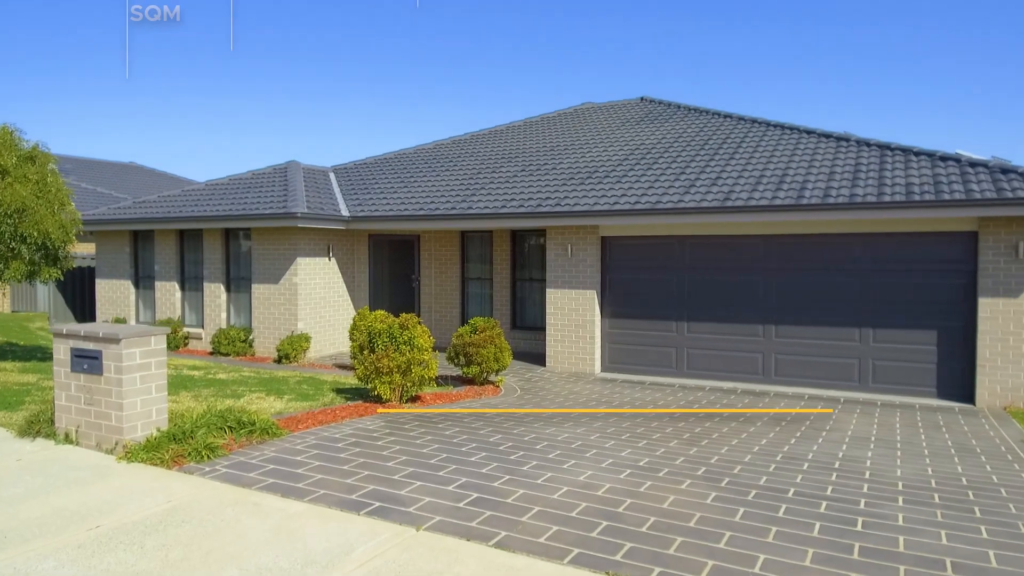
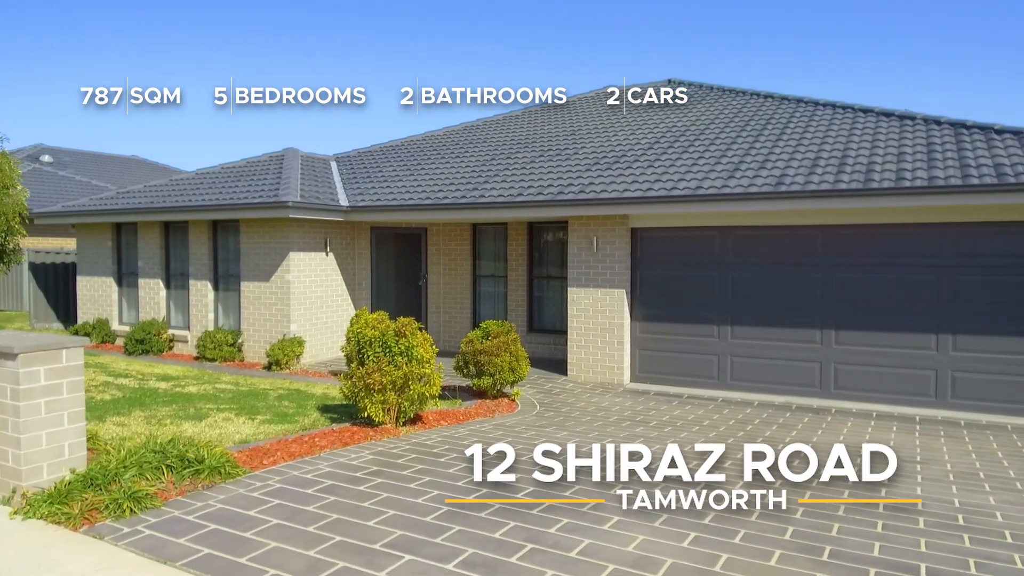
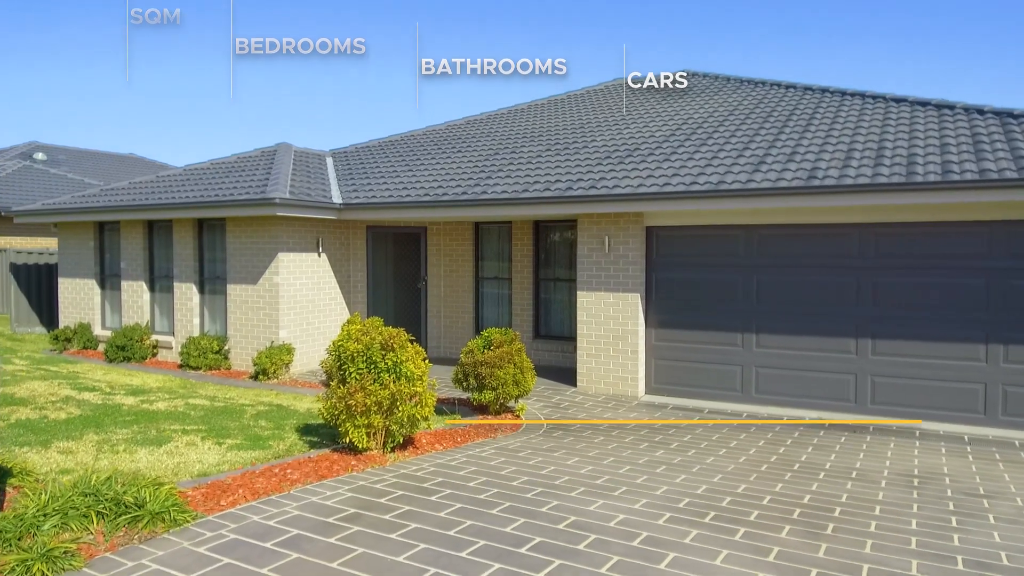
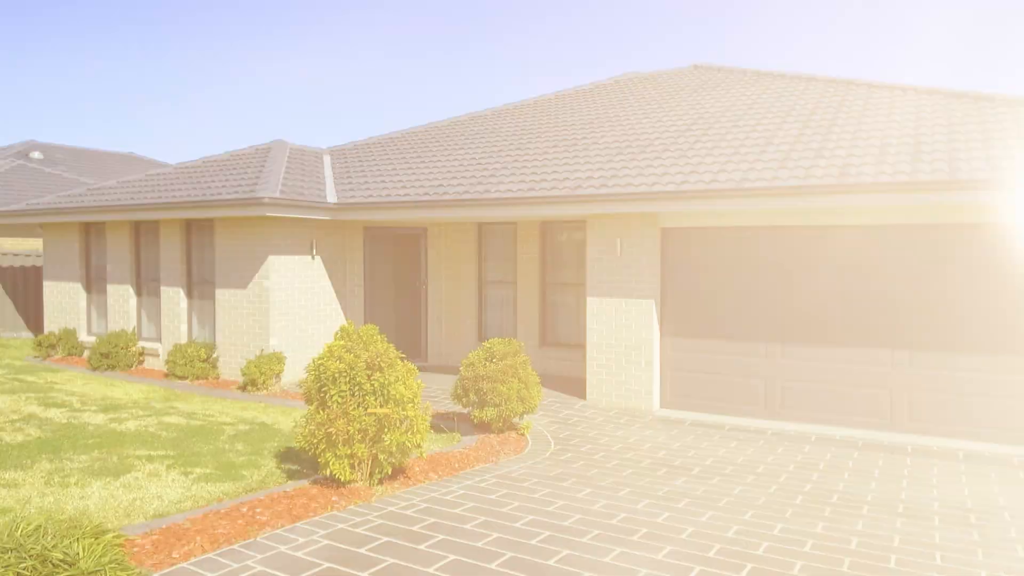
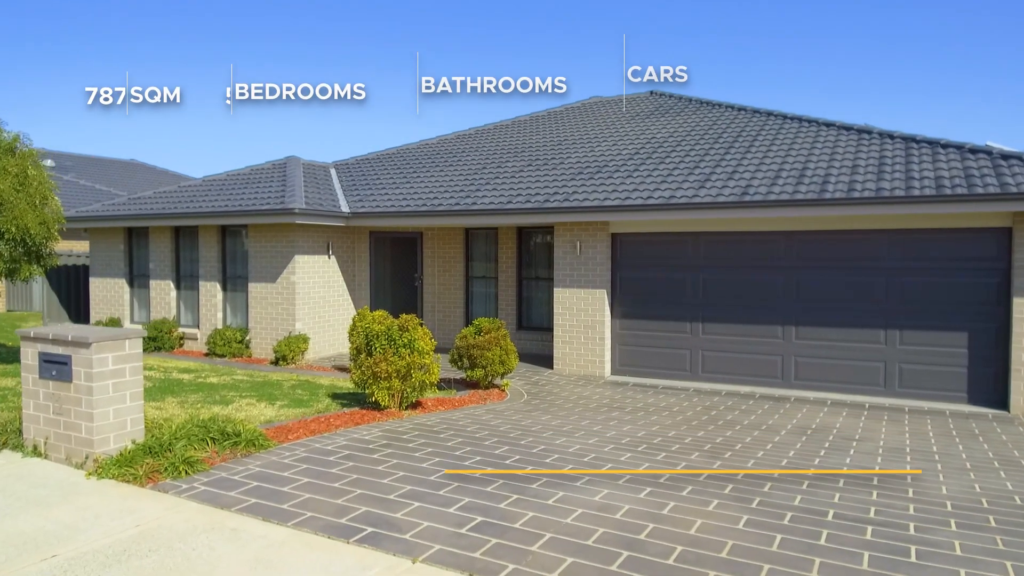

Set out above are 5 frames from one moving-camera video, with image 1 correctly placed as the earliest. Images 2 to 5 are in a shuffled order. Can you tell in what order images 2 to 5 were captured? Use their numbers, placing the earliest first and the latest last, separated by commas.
5, 2, 3, 4
